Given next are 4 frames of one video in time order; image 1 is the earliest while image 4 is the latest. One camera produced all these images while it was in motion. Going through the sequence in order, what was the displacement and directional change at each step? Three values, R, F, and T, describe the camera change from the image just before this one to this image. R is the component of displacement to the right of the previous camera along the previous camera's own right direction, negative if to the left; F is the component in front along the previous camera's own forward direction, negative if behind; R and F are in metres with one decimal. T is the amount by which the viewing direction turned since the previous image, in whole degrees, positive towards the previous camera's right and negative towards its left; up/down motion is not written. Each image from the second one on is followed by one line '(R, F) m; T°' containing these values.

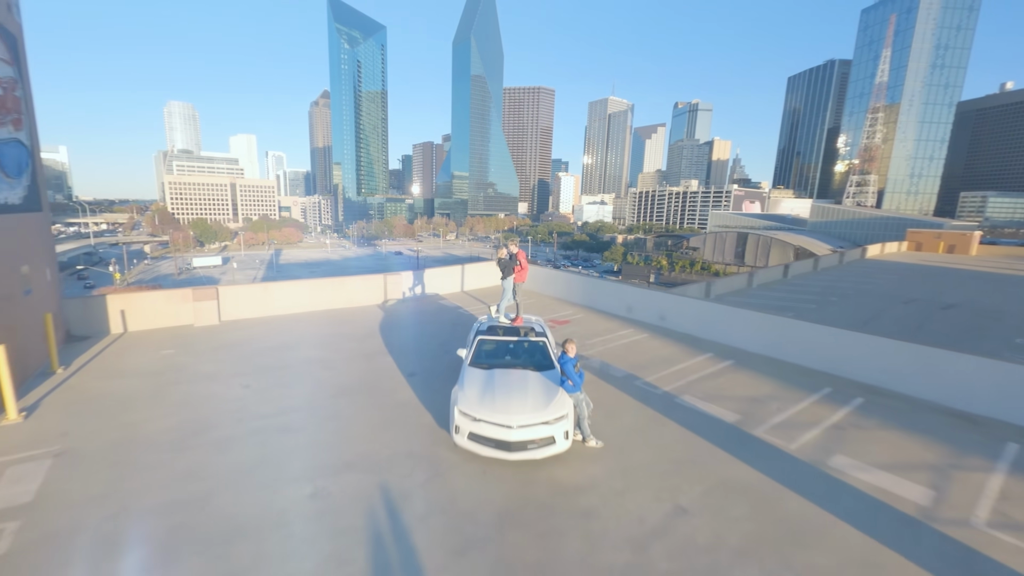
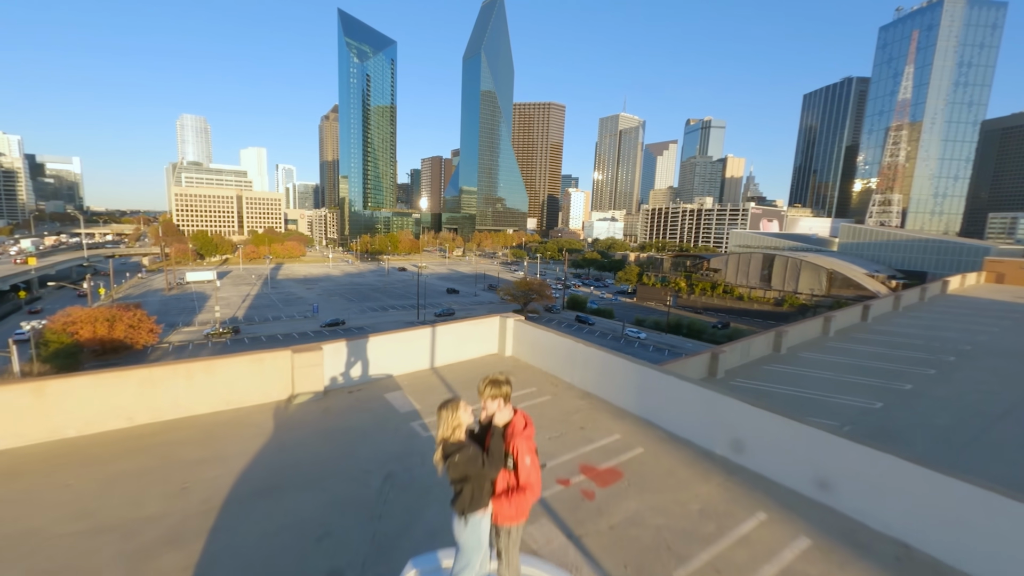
(+0.1, +4.0) m; -1°
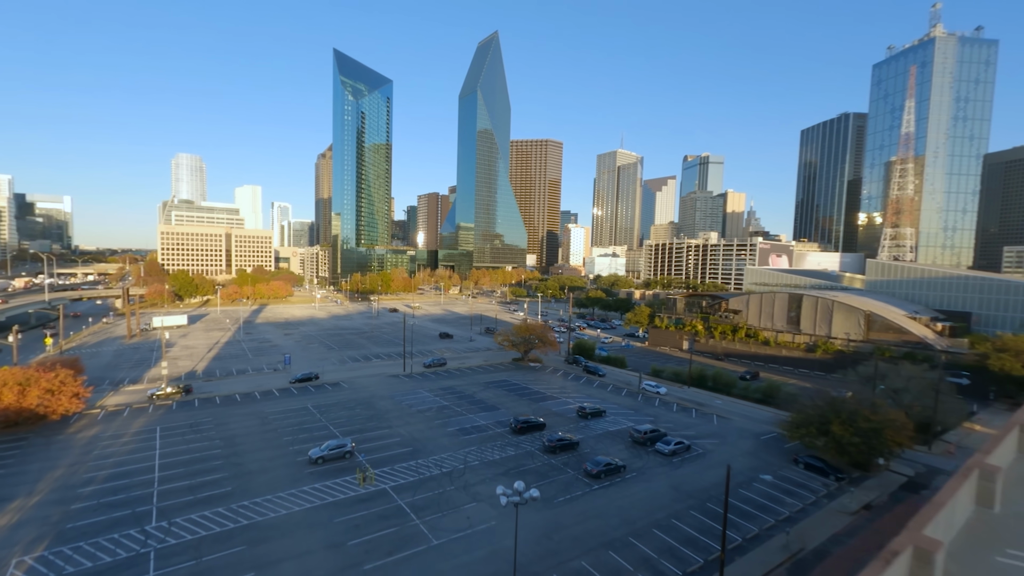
(+0.1, +5.3) m; 0°
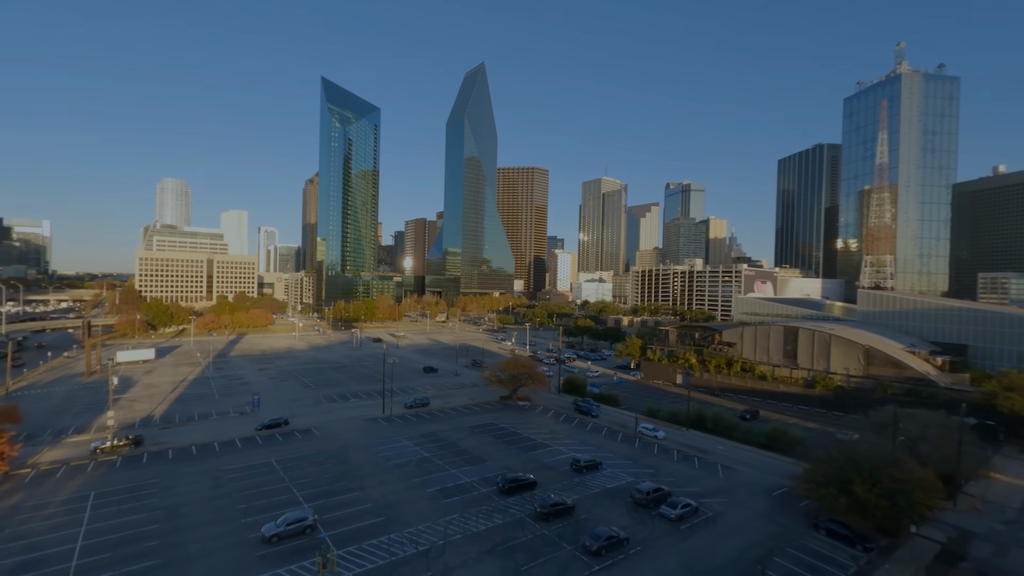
(0.0, +2.3) m; +2°
